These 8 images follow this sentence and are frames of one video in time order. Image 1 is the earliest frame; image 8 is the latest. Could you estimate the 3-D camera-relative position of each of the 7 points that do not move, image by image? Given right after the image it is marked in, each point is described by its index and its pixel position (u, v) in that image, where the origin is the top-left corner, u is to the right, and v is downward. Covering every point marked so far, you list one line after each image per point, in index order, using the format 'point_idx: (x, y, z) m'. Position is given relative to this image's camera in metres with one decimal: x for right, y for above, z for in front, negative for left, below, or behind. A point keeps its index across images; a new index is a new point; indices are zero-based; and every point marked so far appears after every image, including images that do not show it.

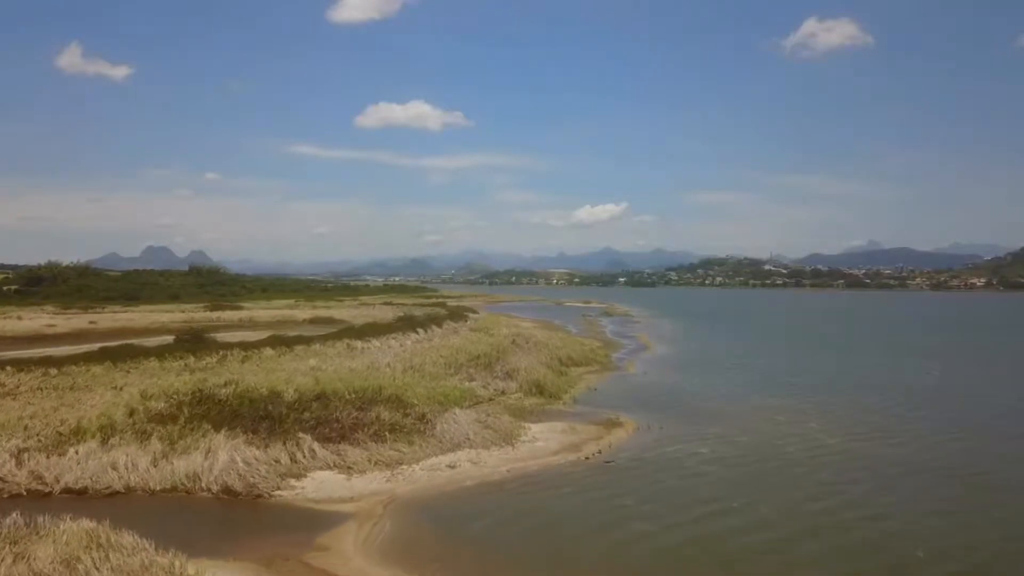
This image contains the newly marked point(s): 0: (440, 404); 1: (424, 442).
0: (-1.9, -3.1, +18.2) m
1: (-1.8, -3.2, +14.3) m
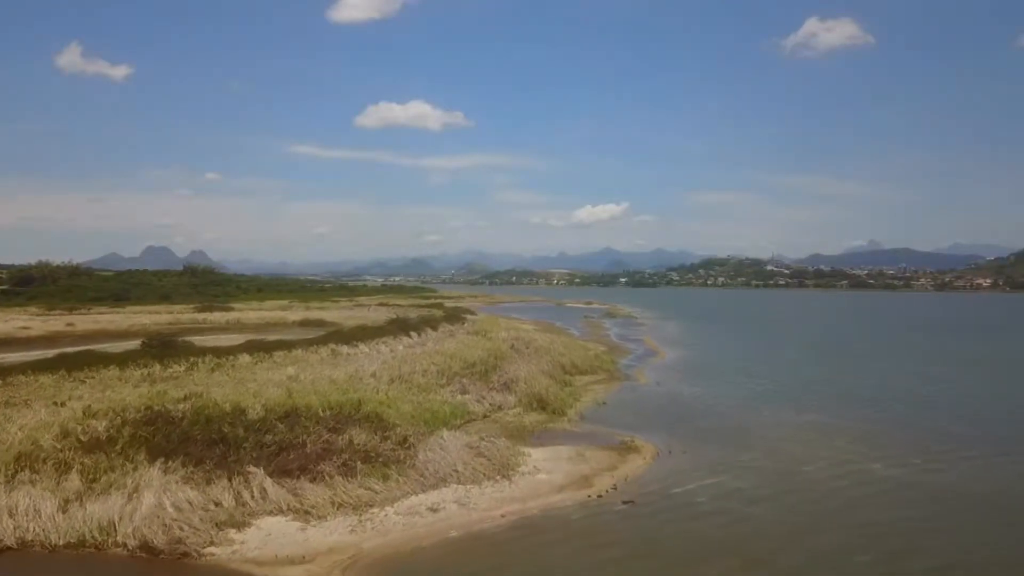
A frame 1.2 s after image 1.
0: (-2.0, -3.1, +15.7) m
1: (-1.9, -3.2, +11.8) m
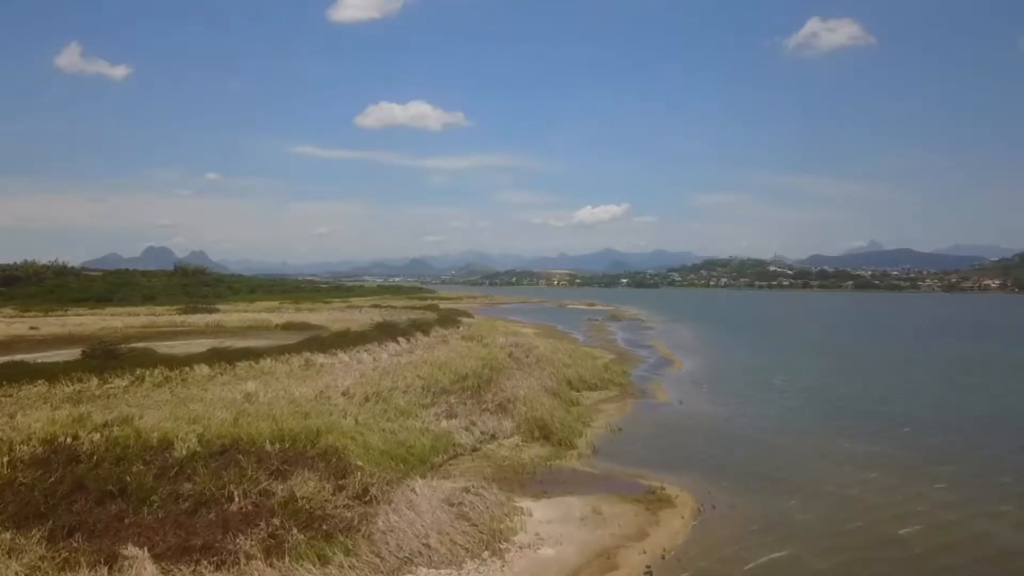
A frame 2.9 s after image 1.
0: (-2.0, -3.2, +12.3) m
1: (-2.0, -3.3, +8.4) m
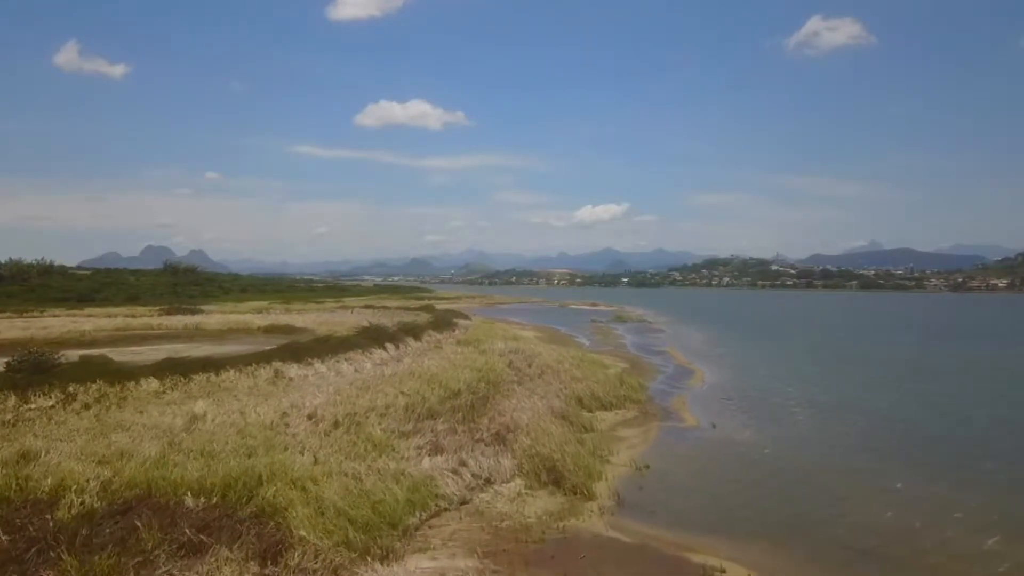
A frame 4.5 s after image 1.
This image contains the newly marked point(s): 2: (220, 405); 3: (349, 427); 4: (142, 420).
0: (-2.0, -3.2, +9.1) m
1: (-2.0, -3.3, +5.2) m
2: (-7.3, -2.9, +17.1) m
3: (-3.6, -3.1, +15.3) m
4: (-8.1, -2.9, +15.0) m
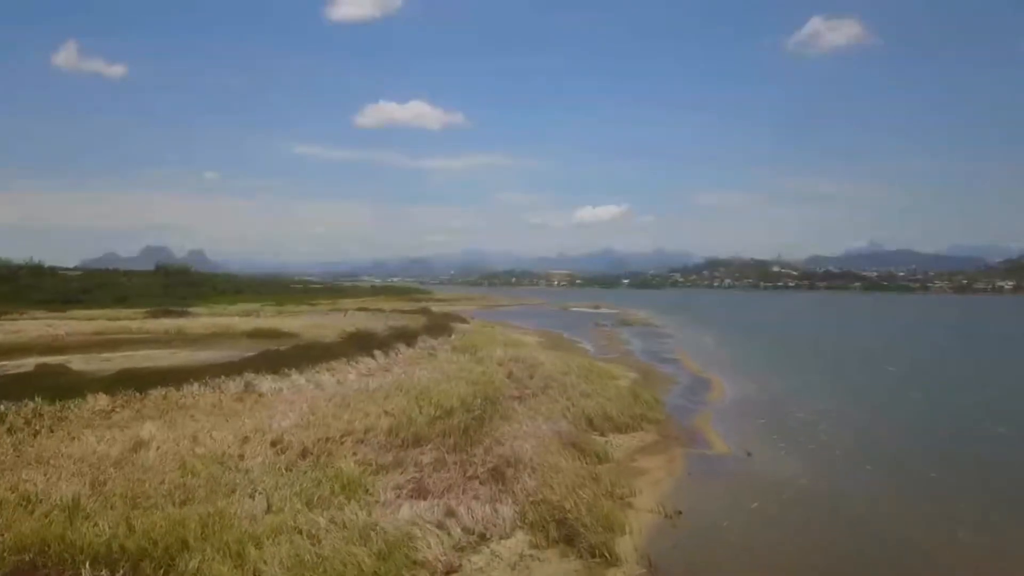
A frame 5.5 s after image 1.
0: (-2.0, -3.3, +6.6) m
1: (-1.9, -3.4, +2.7) m
2: (-7.3, -2.9, +14.7) m
3: (-3.6, -3.1, +12.8) m
4: (-8.0, -3.0, +12.5) m
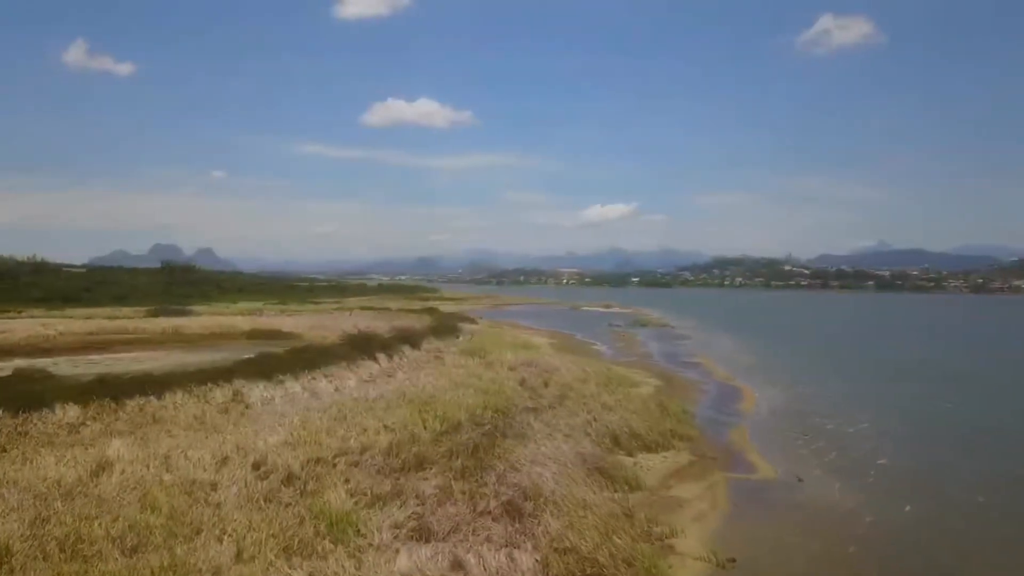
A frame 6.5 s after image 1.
0: (-1.8, -3.3, +4.8) m
1: (-1.8, -3.4, +0.9) m
2: (-7.0, -2.9, +13.0) m
3: (-3.3, -3.2, +11.1) m
4: (-7.8, -3.0, +10.8) m
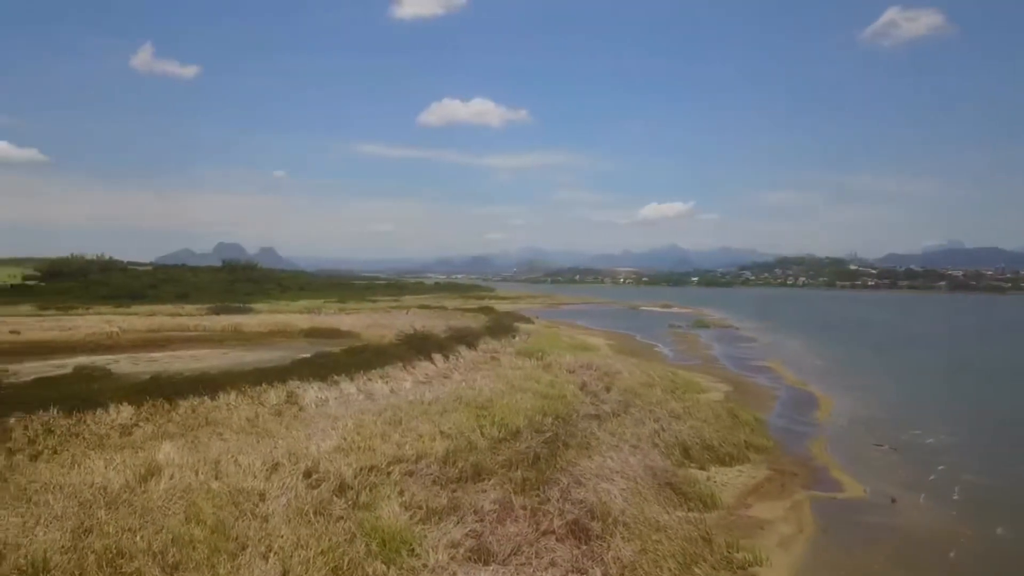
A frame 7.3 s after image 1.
0: (-1.3, -3.3, +4.1) m
1: (-1.6, -3.4, +0.2) m
2: (-5.8, -2.9, +12.6) m
3: (-2.3, -3.1, +10.4) m
4: (-6.8, -2.9, +10.5) m
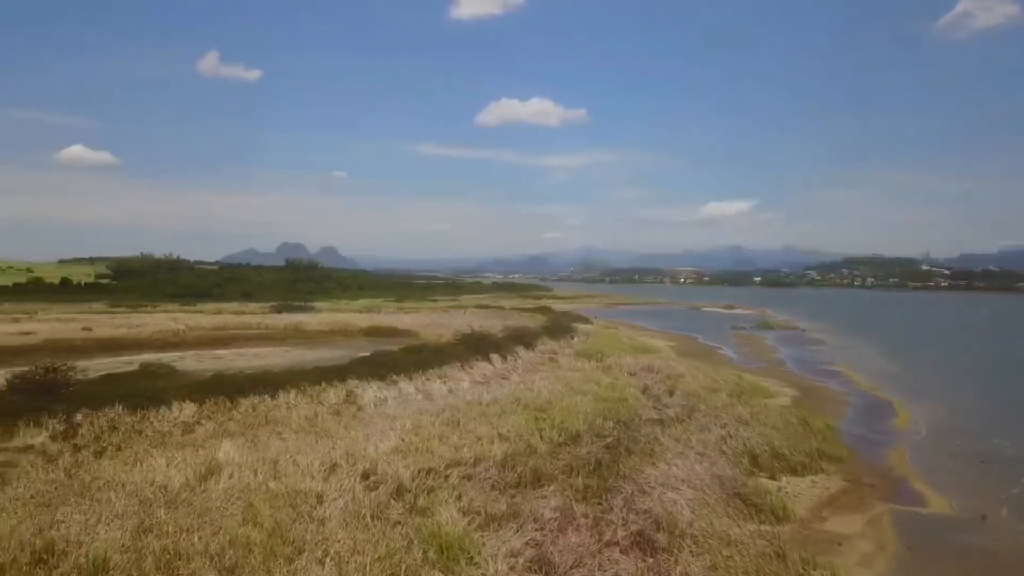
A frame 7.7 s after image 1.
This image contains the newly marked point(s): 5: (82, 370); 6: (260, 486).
0: (-0.9, -3.3, +3.8) m
1: (-1.5, -3.4, 0.0) m
2: (-4.7, -2.9, +12.7) m
3: (-1.4, -3.1, +10.2) m
4: (-5.9, -2.9, +10.7) m
5: (-11.9, -2.2, +19.5) m
6: (-3.7, -2.9, +10.2) m
